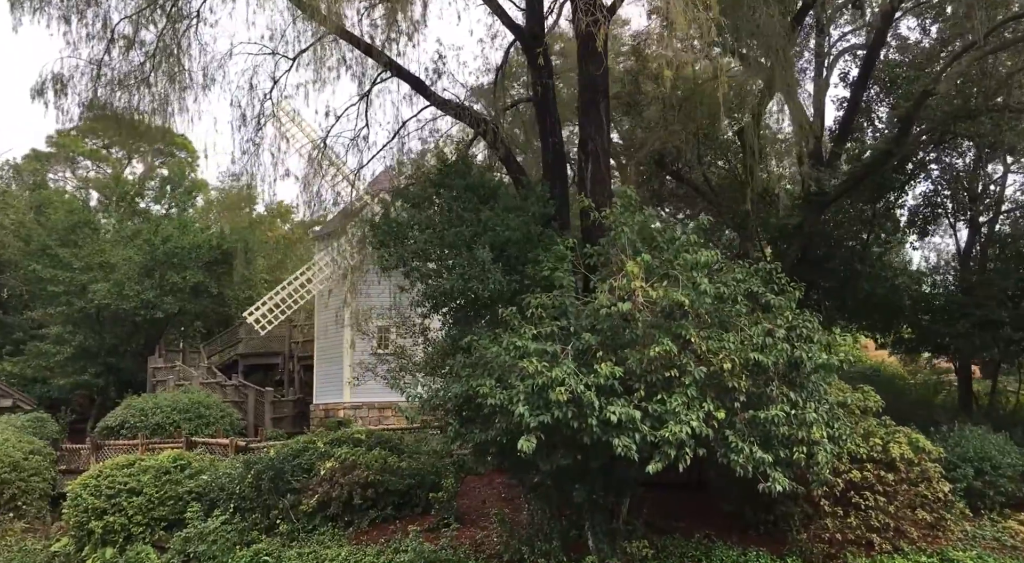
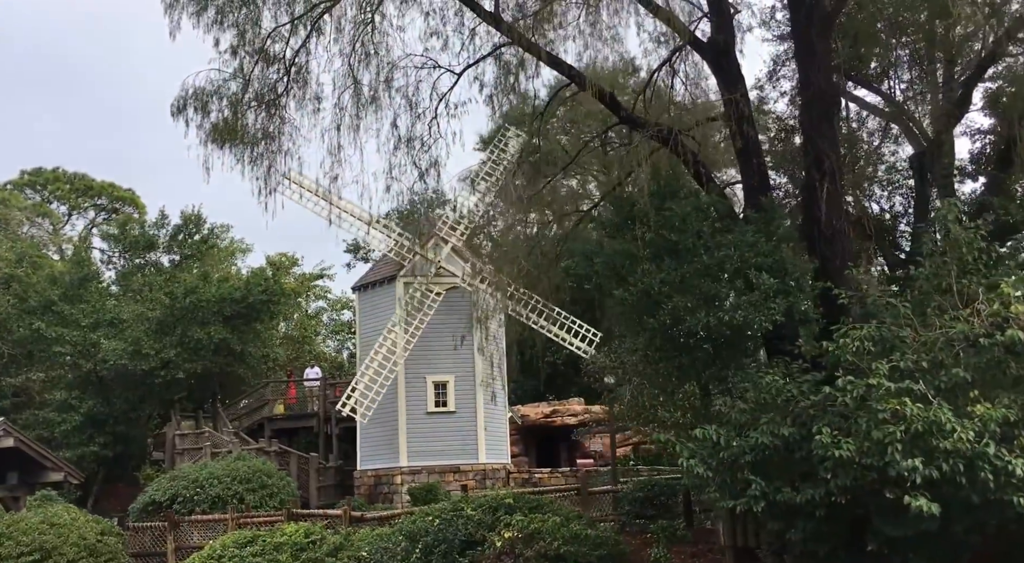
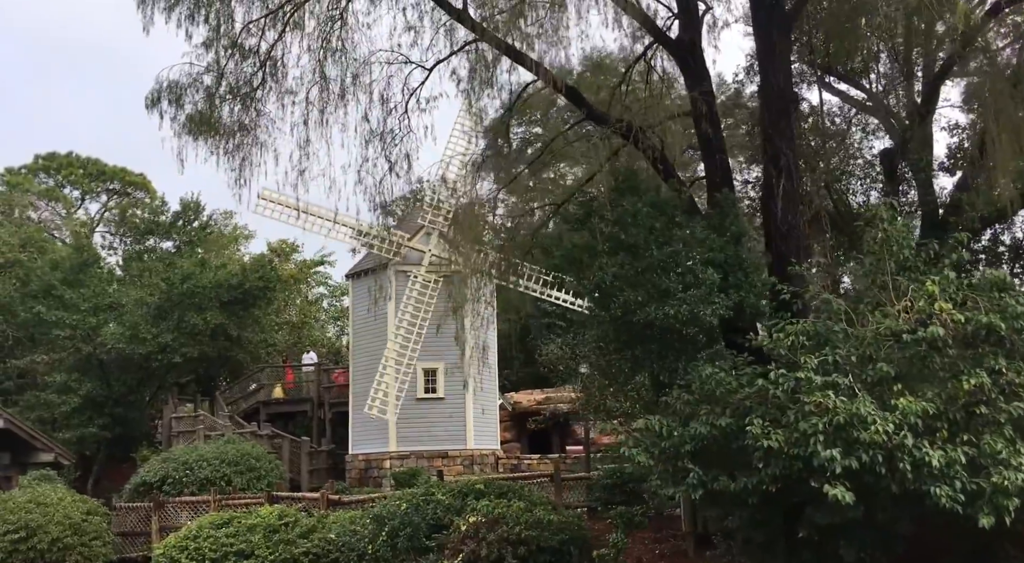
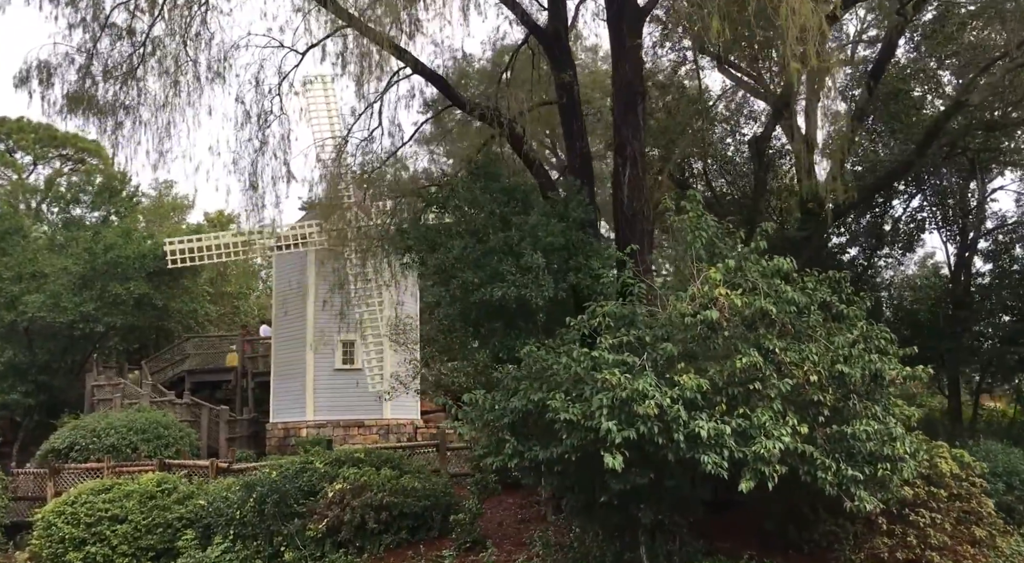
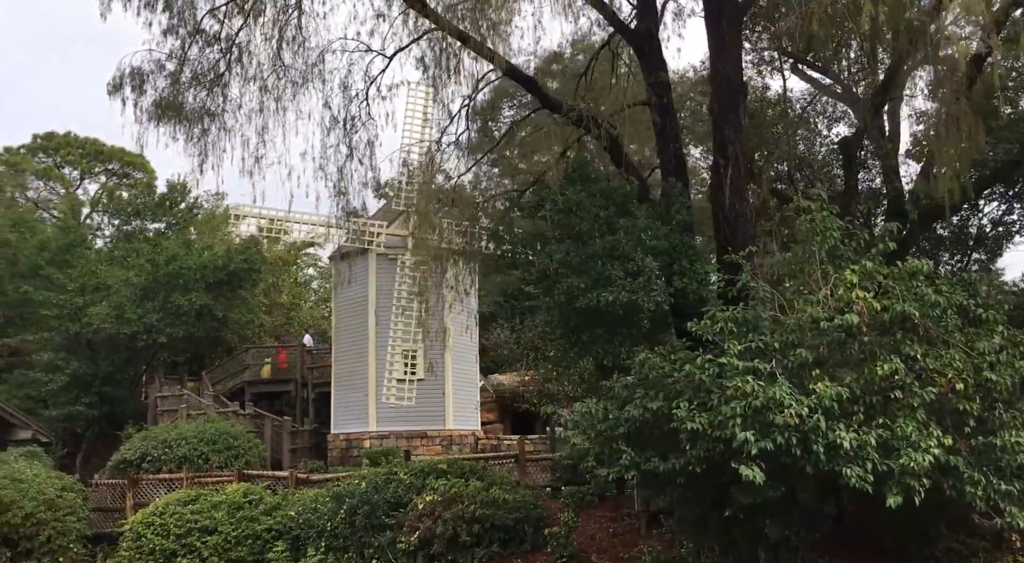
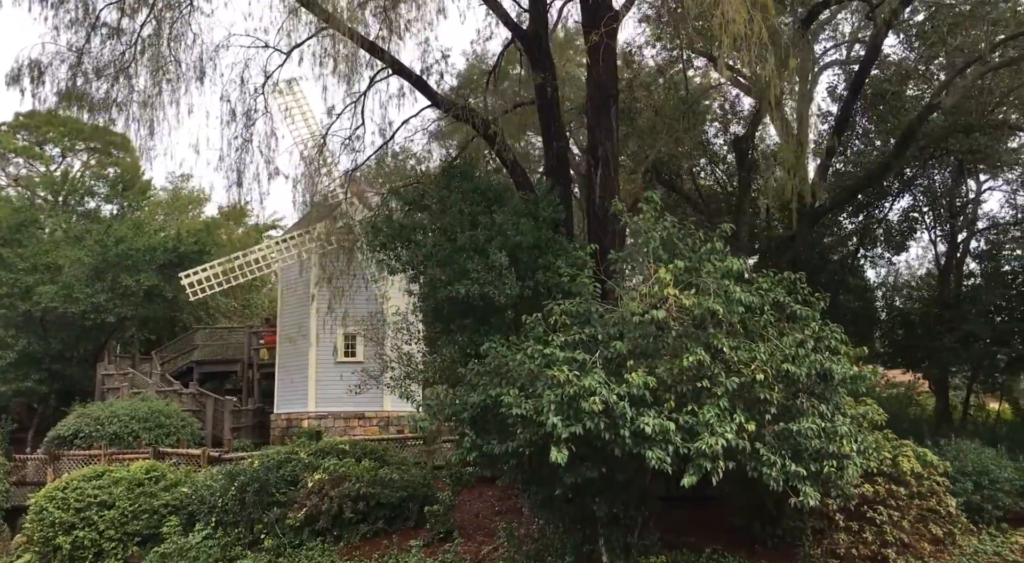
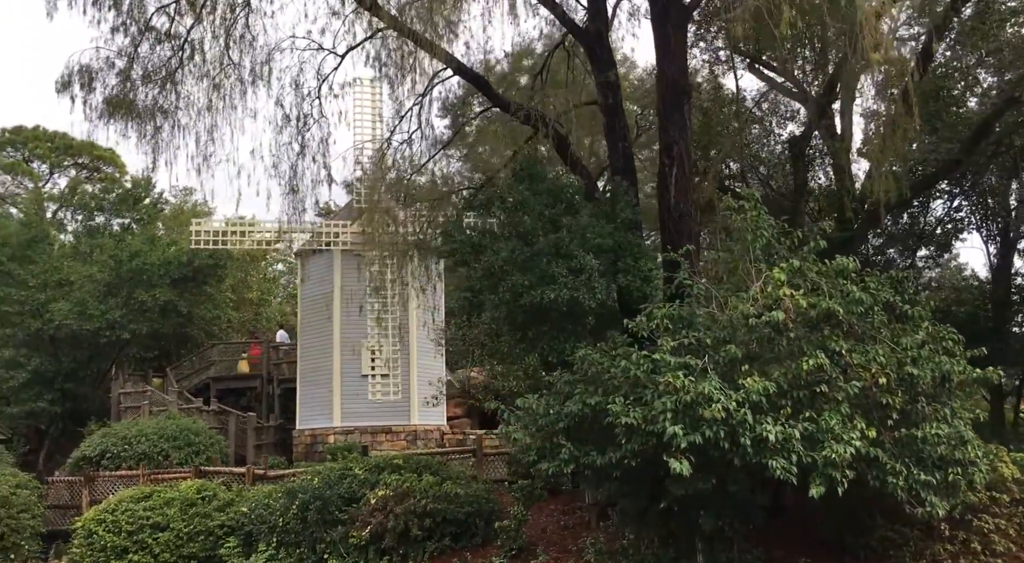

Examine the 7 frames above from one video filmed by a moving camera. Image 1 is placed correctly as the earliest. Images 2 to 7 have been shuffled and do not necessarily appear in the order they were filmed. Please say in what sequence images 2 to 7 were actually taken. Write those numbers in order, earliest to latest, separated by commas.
6, 4, 7, 5, 3, 2
